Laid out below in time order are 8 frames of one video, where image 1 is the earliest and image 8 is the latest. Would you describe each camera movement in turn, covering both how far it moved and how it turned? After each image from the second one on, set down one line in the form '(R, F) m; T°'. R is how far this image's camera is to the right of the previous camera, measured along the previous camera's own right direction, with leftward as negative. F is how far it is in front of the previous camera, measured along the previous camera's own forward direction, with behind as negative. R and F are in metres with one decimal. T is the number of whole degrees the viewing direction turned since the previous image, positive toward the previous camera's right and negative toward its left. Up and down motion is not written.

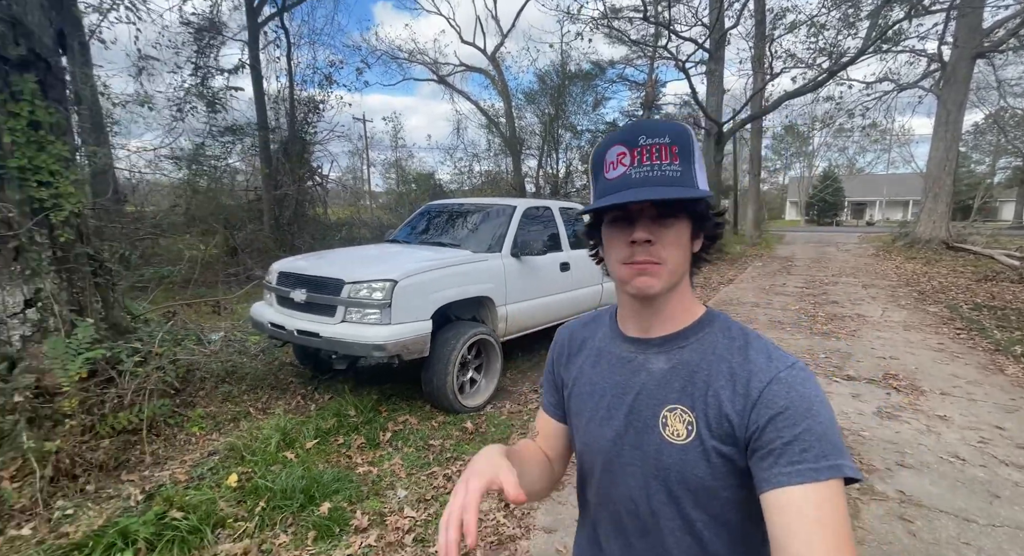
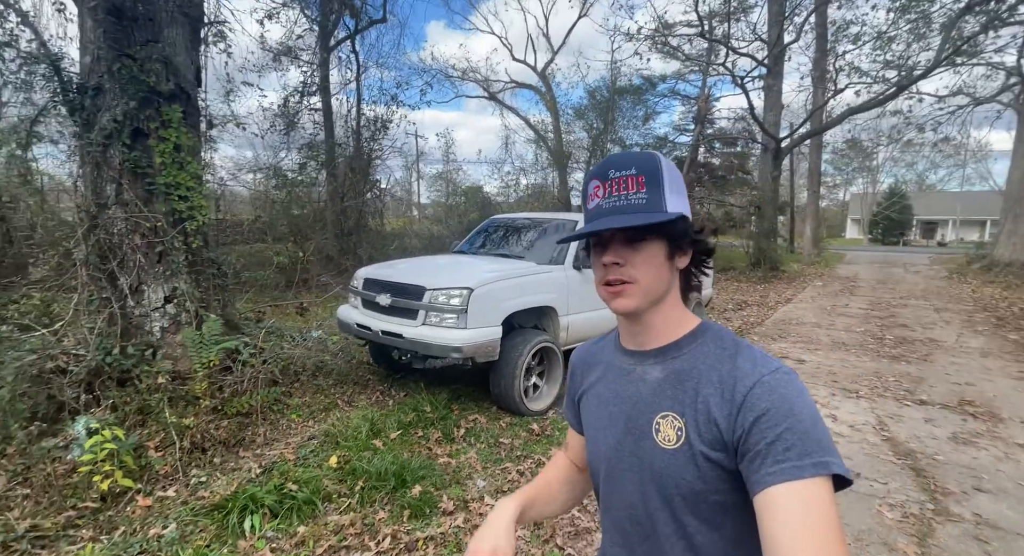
(-0.3, -0.3) m; -5°
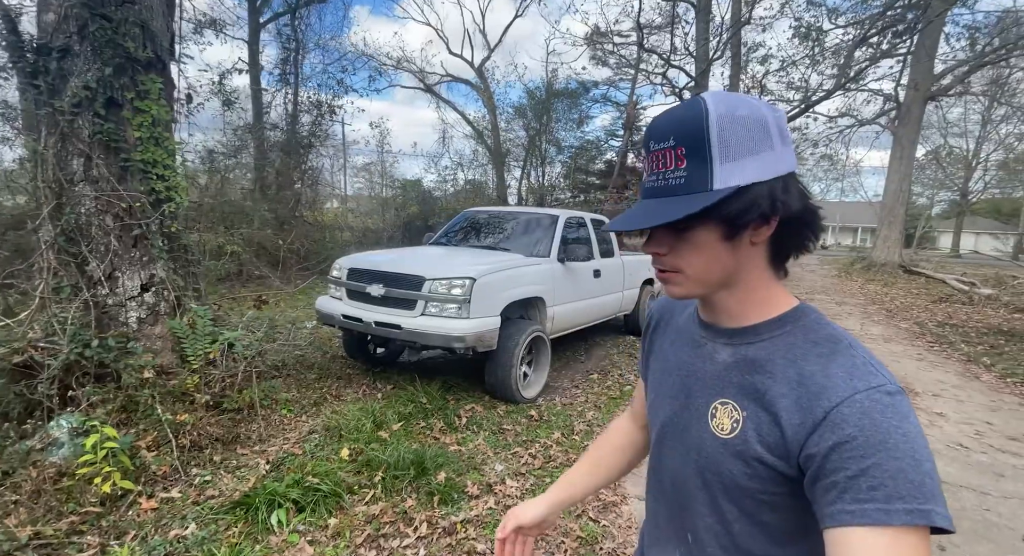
(-0.7, -0.1) m; +9°
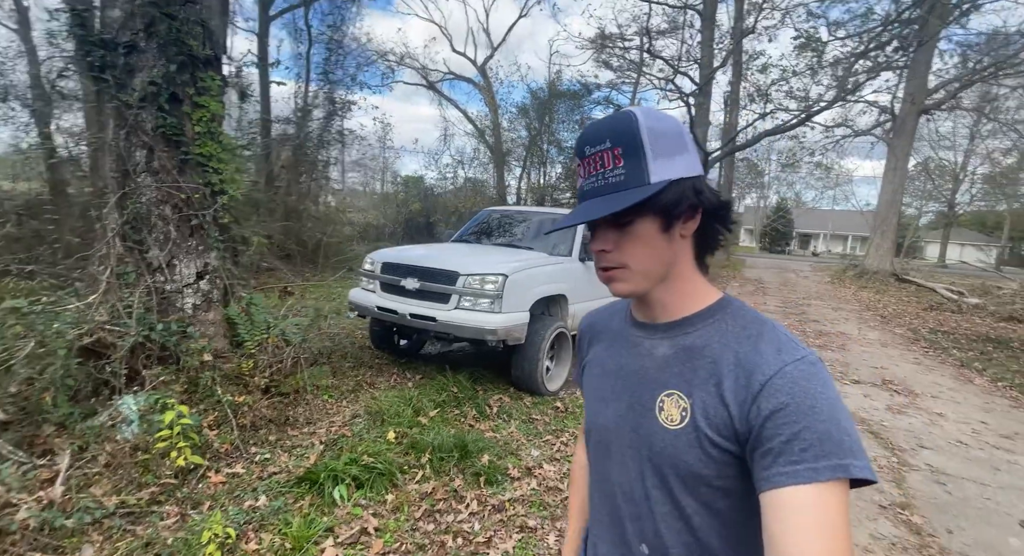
(-0.4, -0.2) m; +1°
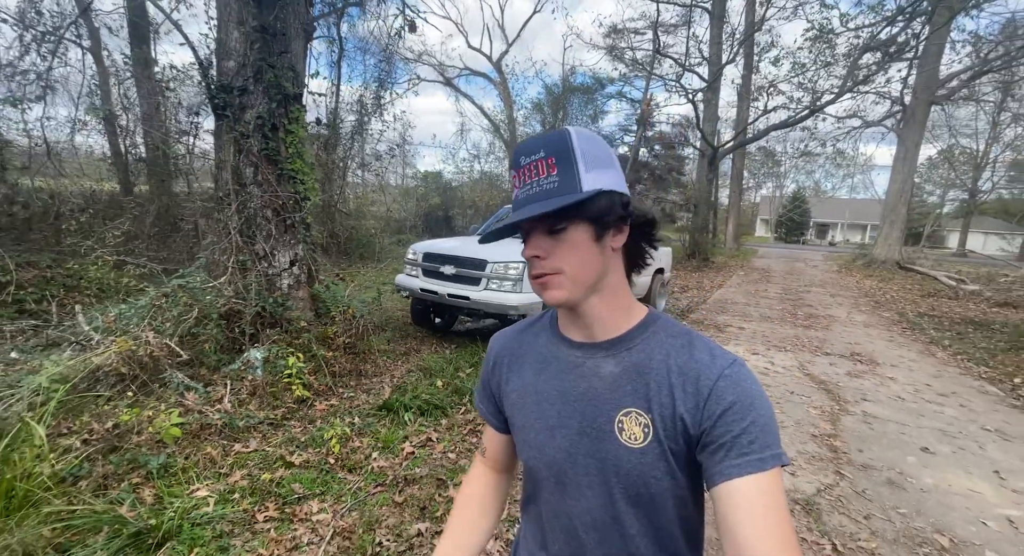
(0.0, -1.1) m; -2°
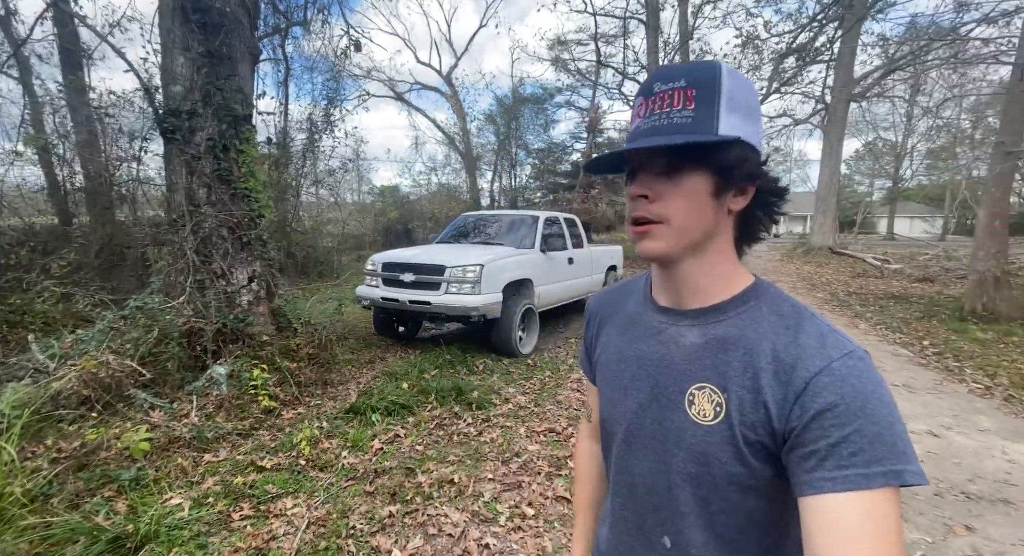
(+0.1, -0.3) m; +4°
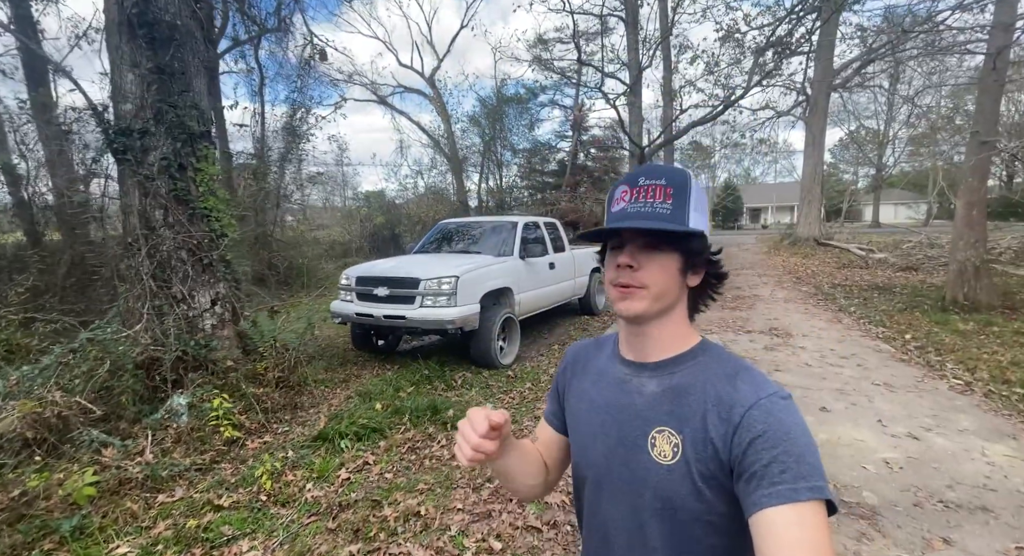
(+0.2, +0.1) m; +1°
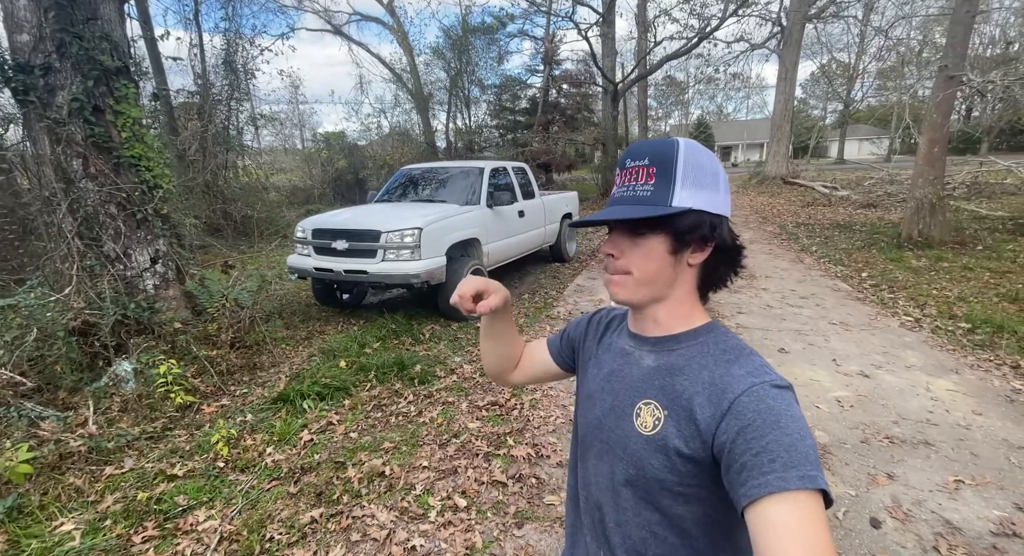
(+0.1, +0.2) m; +3°
